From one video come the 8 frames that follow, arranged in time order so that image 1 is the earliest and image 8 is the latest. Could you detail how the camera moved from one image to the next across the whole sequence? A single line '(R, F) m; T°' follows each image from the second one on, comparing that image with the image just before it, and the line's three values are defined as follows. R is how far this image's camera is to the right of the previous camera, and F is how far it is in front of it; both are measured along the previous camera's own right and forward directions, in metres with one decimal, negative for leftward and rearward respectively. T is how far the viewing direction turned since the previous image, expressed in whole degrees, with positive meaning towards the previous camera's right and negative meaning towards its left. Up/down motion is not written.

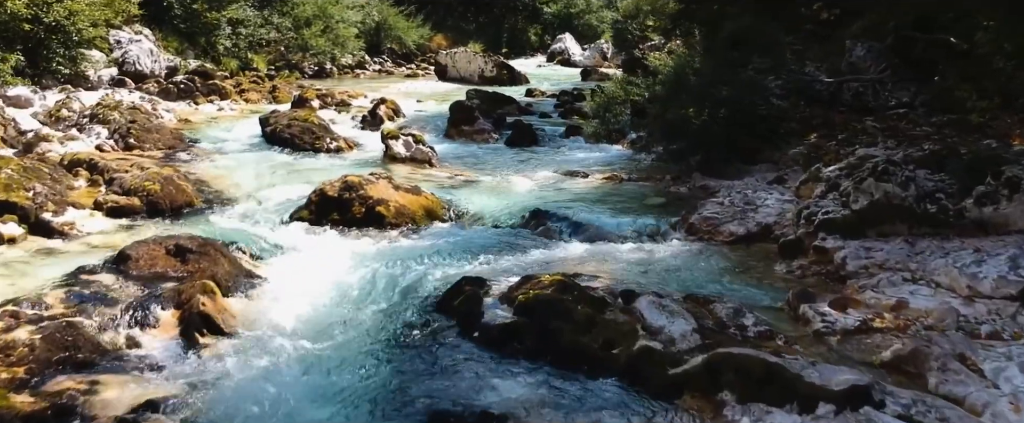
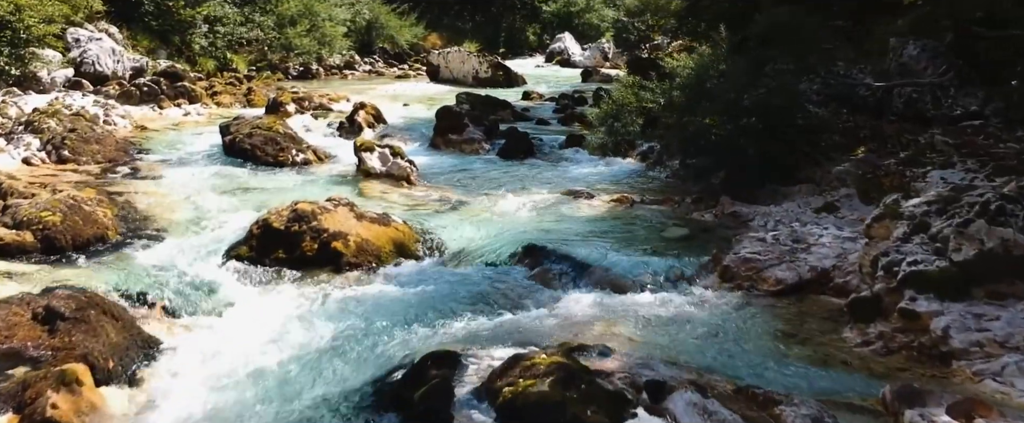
(+0.1, +2.2) m; 0°
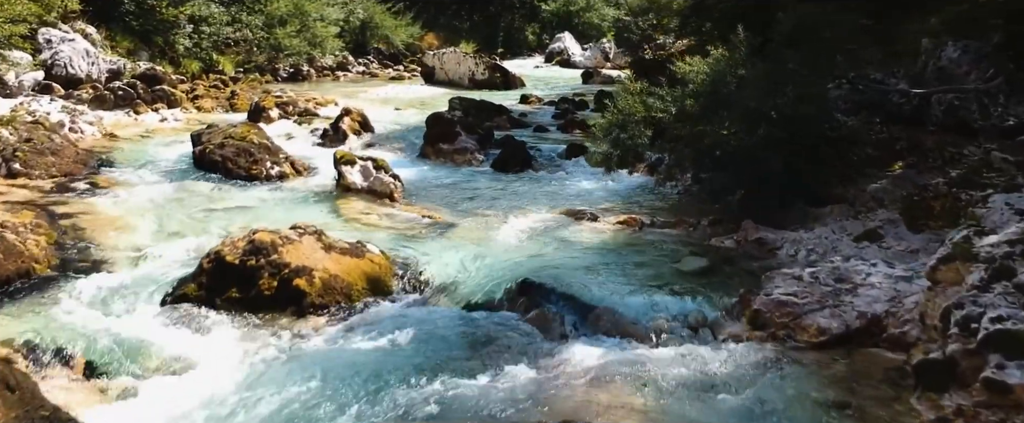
(+0.1, +1.3) m; 0°
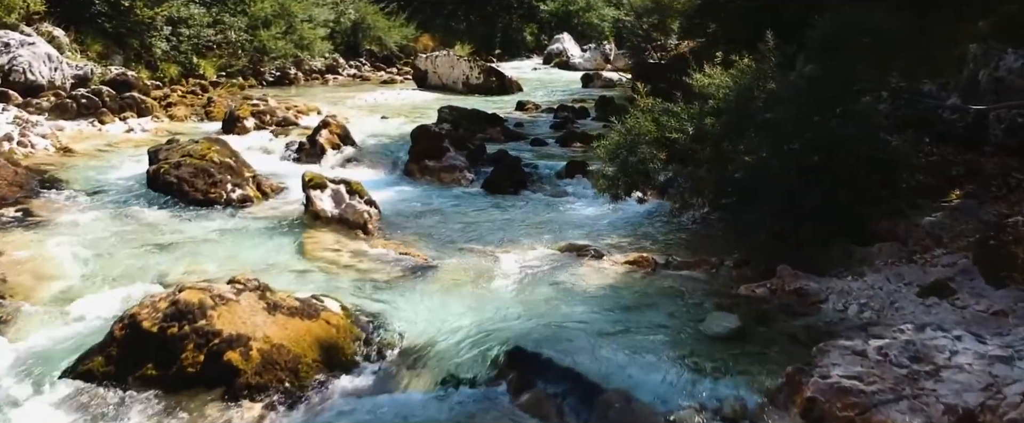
(+0.1, +1.5) m; 0°
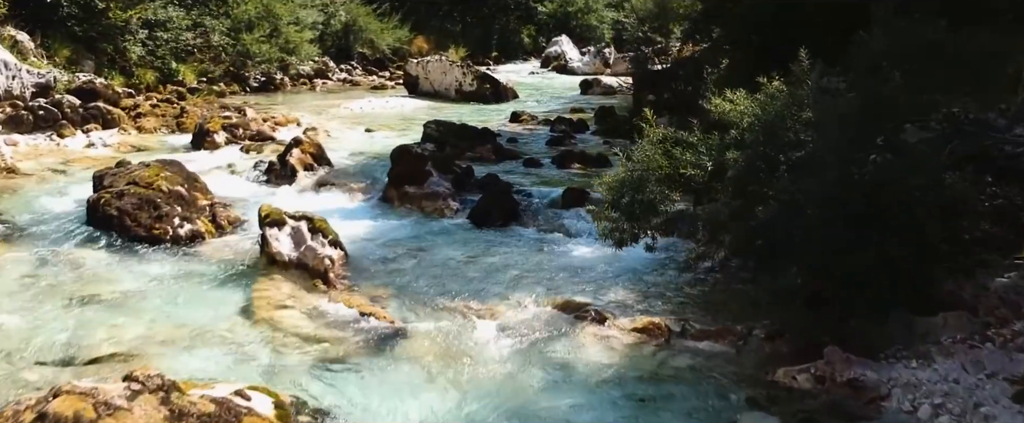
(+0.1, +1.5) m; 0°
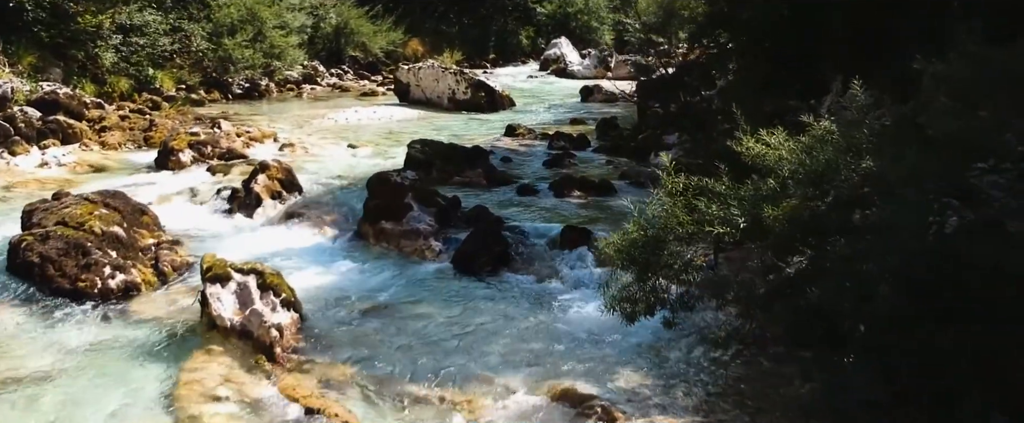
(+0.1, +1.6) m; 0°
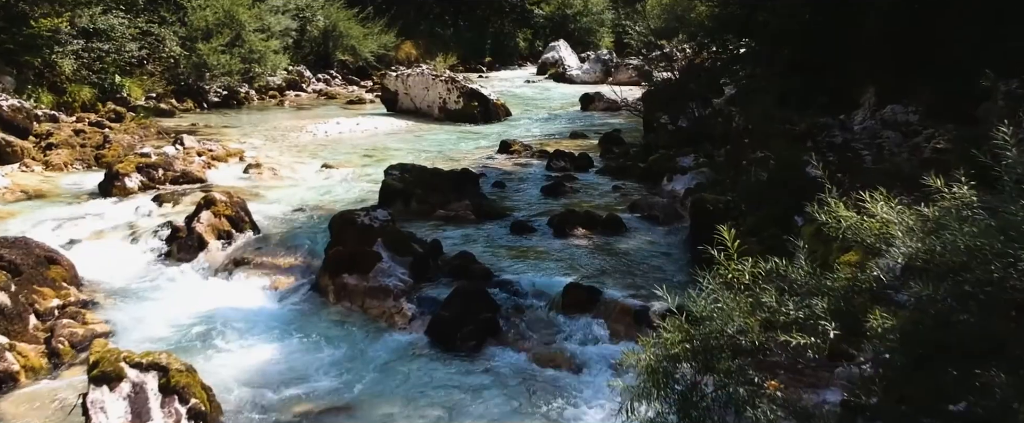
(+0.1, +2.1) m; 0°
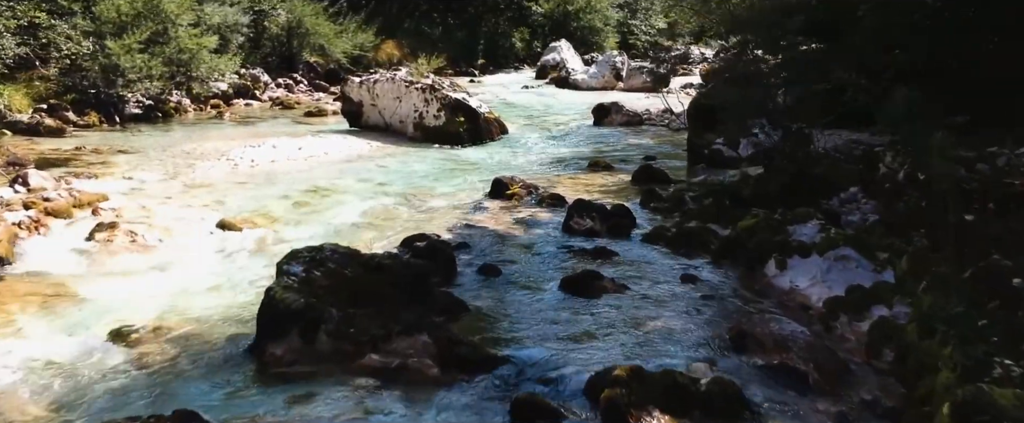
(0.0, +6.0) m; 0°
